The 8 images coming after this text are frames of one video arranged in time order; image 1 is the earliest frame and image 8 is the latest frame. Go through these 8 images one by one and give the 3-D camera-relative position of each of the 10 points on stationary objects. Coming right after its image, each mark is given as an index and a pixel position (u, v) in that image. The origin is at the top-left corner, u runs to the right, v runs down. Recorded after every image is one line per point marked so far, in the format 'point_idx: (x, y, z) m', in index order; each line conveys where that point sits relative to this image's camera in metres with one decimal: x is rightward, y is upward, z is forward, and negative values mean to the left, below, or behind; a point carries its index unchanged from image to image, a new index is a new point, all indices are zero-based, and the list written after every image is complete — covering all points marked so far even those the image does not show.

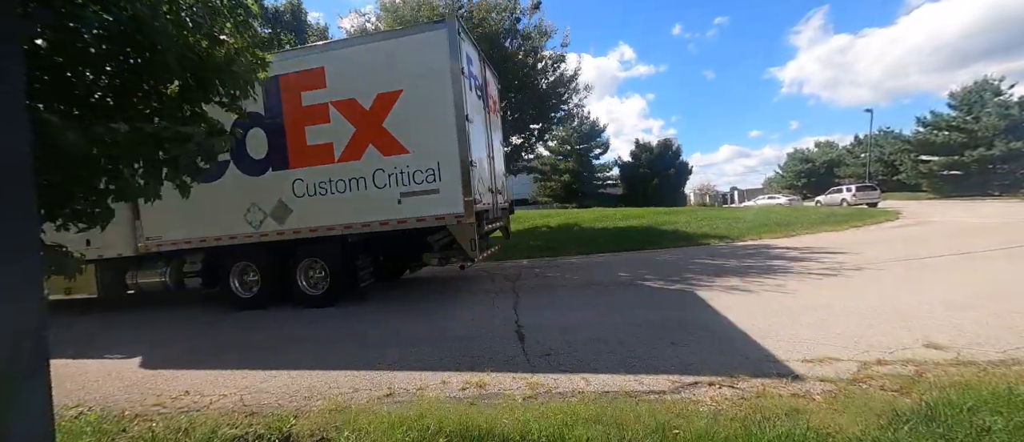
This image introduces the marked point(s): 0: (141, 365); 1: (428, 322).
0: (-5.3, -2.0, +4.8) m
1: (-1.4, -1.6, +5.8) m
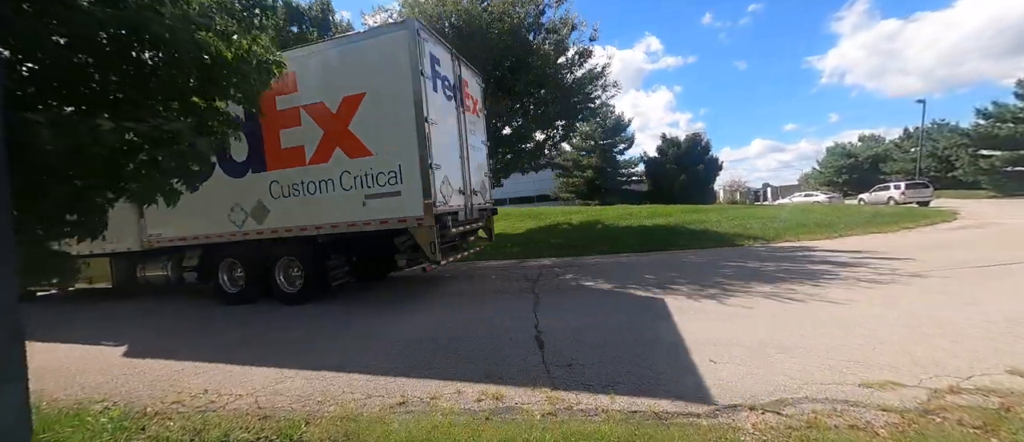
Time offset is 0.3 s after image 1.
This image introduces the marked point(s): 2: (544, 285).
0: (-5.0, -2.0, +4.9) m
1: (-1.1, -1.6, +5.7) m
2: (+0.7, -1.4, +7.6) m
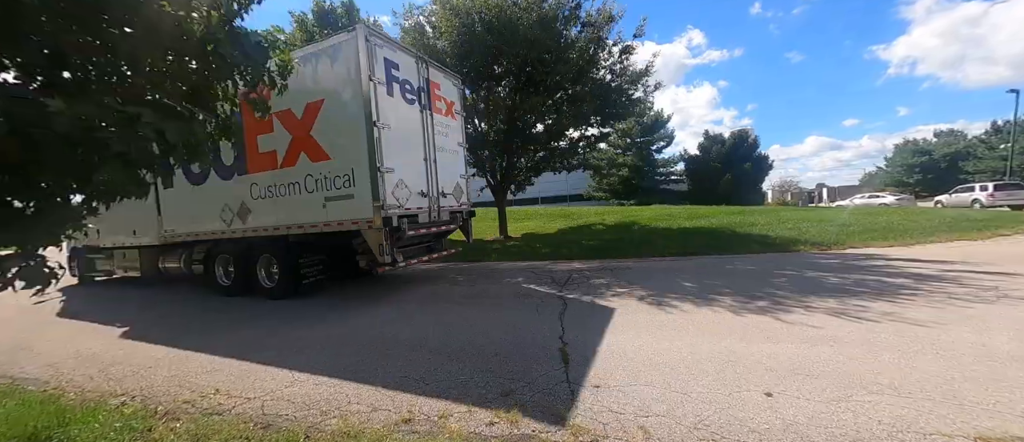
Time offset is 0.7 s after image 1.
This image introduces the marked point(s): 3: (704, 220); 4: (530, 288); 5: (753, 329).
0: (-4.7, -1.9, +5.0) m
1: (-0.7, -1.6, +5.4) m
2: (+1.3, -1.4, +7.1) m
3: (+10.5, +0.1, +18.8) m
4: (+0.4, -1.5, +7.5) m
5: (+3.5, -1.5, +4.9) m
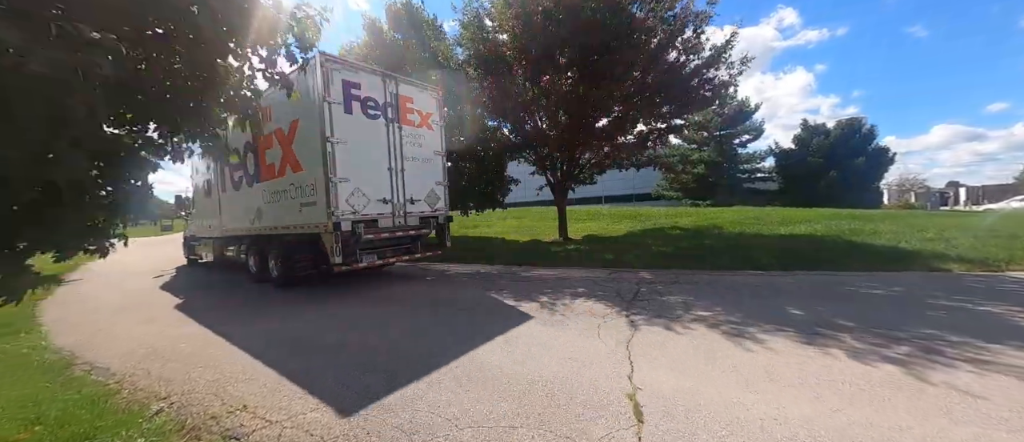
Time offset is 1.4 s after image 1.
0: (-3.9, -1.9, +5.0) m
1: (0.0, -1.7, +4.7) m
2: (+2.3, -1.5, +6.0) m
3: (+13.5, -0.2, +15.9) m
4: (+1.5, -1.6, +6.5) m
5: (+4.1, -1.7, +3.5) m
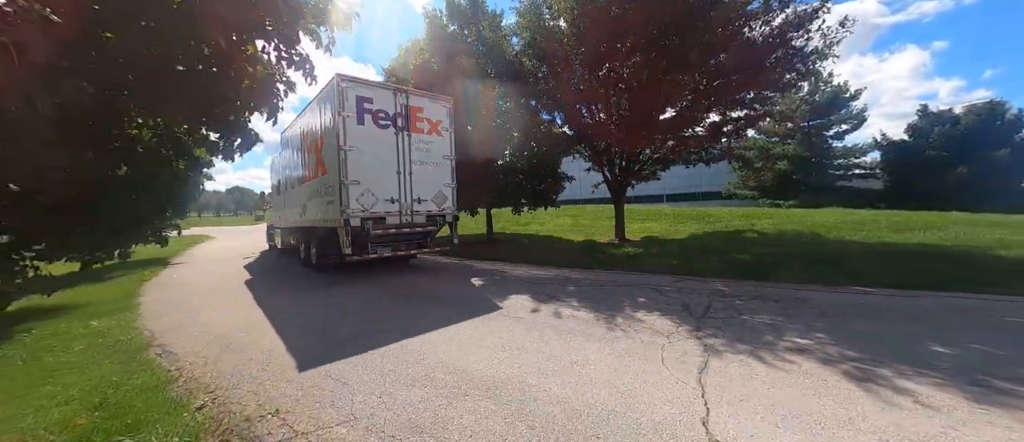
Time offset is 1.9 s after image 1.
0: (-3.3, -1.8, +5.0) m
1: (+0.6, -1.7, +4.1) m
2: (+3.0, -1.6, +5.0) m
3: (+15.7, -0.4, +13.1) m
4: (+2.3, -1.6, +5.7) m
5: (+4.4, -1.8, +2.3) m
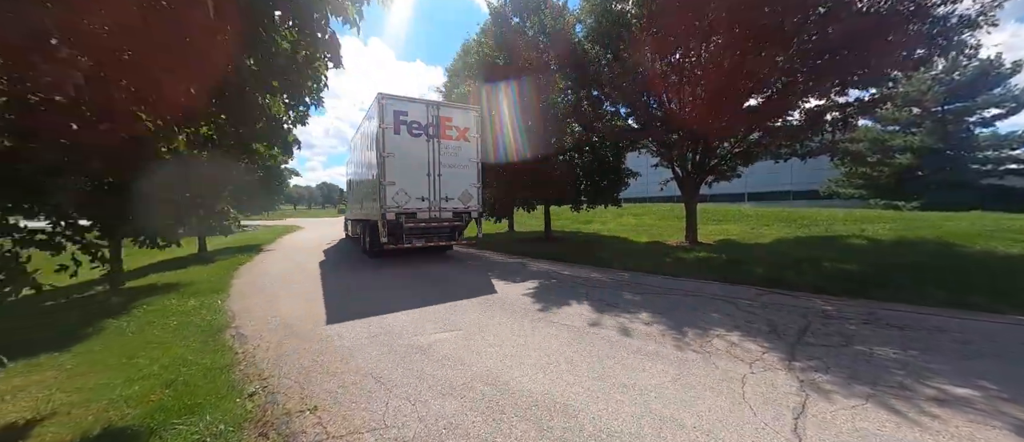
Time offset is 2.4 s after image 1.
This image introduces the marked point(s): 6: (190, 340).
0: (-2.6, -1.7, +5.2) m
1: (+1.1, -1.7, +3.6) m
2: (+3.6, -1.7, +4.1) m
3: (+17.5, -0.7, +9.7) m
4: (+3.1, -1.6, +4.8) m
5: (+4.5, -1.9, +1.1) m
6: (-4.6, -1.7, +4.9) m
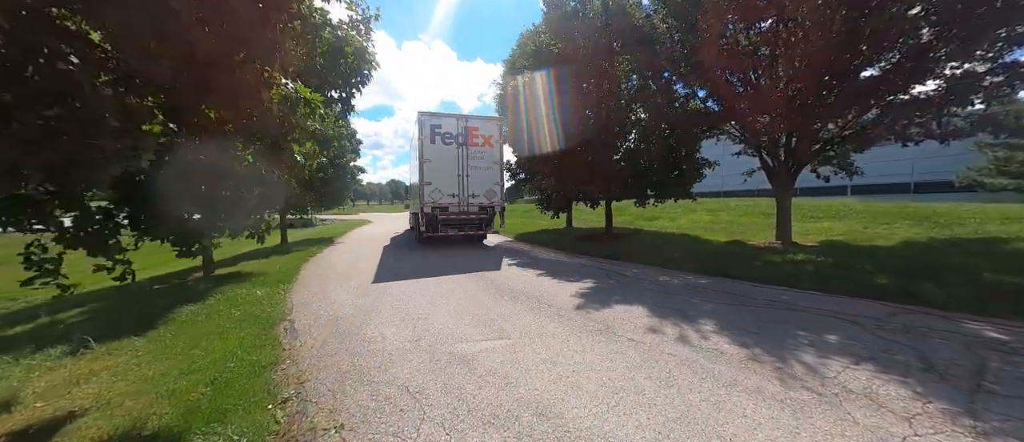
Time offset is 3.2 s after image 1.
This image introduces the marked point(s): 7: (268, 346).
0: (-1.8, -1.7, +4.9) m
1: (+1.5, -1.7, +2.7) m
2: (+4.1, -1.6, +2.8) m
3: (+18.8, -0.7, +6.0) m
4: (+3.7, -1.6, +3.6) m
5: (+4.5, -2.0, -0.3) m
6: (-3.9, -1.6, +5.0) m
7: (-3.2, -1.7, +4.6) m
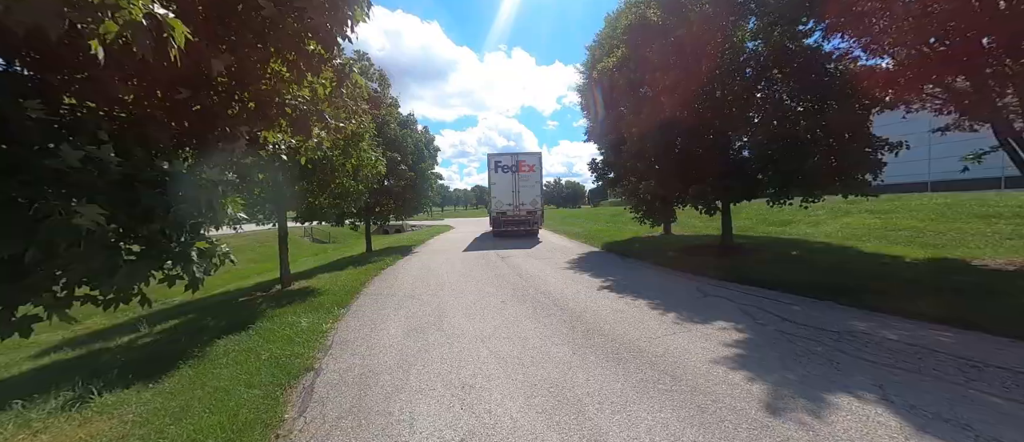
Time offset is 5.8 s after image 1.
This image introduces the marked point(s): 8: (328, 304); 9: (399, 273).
0: (-0.9, -1.9, +3.2) m
1: (+1.8, -1.9, +0.3) m
2: (+4.4, -1.8, -0.2) m
3: (+19.4, -0.7, -0.5) m
4: (+4.2, -1.8, +0.7) m
5: (+4.0, -2.1, -3.3) m
6: (-2.9, -1.9, +3.8) m
7: (-2.4, -1.9, +3.2) m
8: (-4.0, -1.8, +7.1) m
9: (-3.9, -1.7, +11.3) m
